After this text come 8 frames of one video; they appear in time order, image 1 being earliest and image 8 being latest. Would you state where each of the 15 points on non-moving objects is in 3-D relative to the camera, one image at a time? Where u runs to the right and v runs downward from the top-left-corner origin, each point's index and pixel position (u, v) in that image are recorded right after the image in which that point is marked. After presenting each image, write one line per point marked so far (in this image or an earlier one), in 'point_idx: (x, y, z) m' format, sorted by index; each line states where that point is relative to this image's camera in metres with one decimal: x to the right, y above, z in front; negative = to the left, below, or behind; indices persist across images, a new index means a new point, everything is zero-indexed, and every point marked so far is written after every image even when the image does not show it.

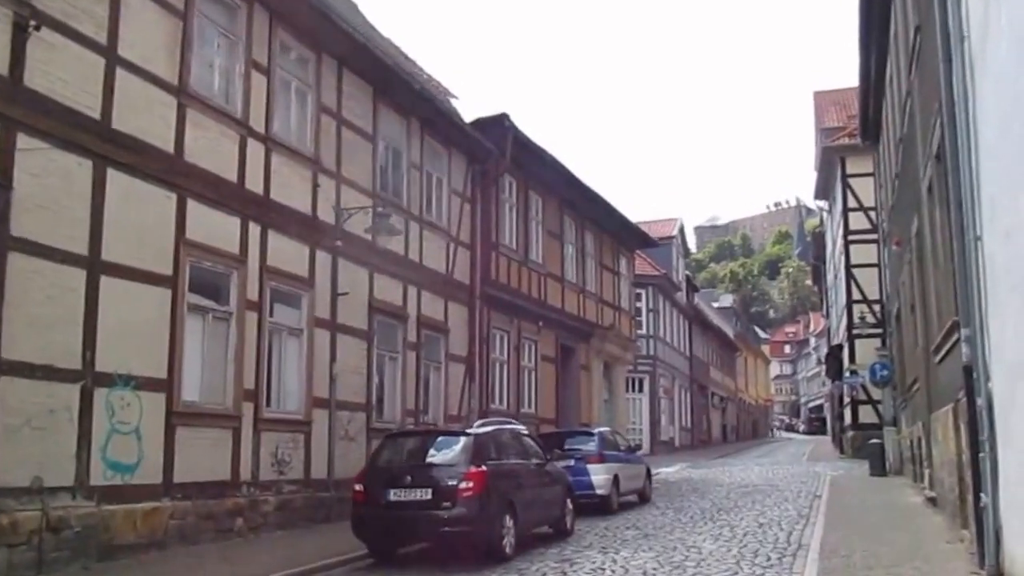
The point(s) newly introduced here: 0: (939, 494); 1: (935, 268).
0: (+6.2, -3.0, +14.9) m
1: (+5.9, +0.3, +14.2) m
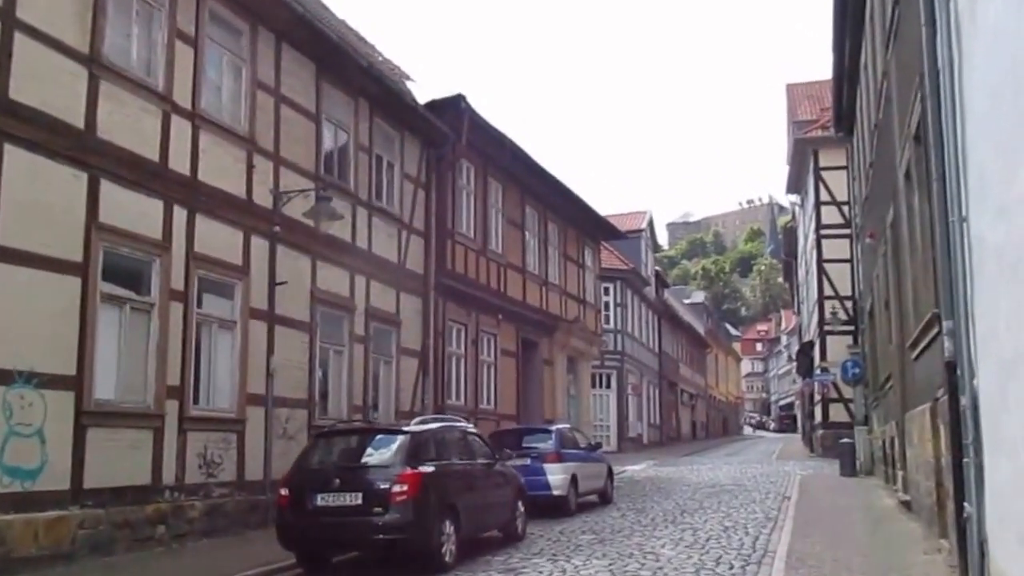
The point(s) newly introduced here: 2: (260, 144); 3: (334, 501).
0: (+5.5, -2.9, +14.2) m
1: (+5.2, +0.4, +13.5) m
2: (-3.3, +1.9, +13.4) m
3: (-1.7, -2.0, +9.6) m
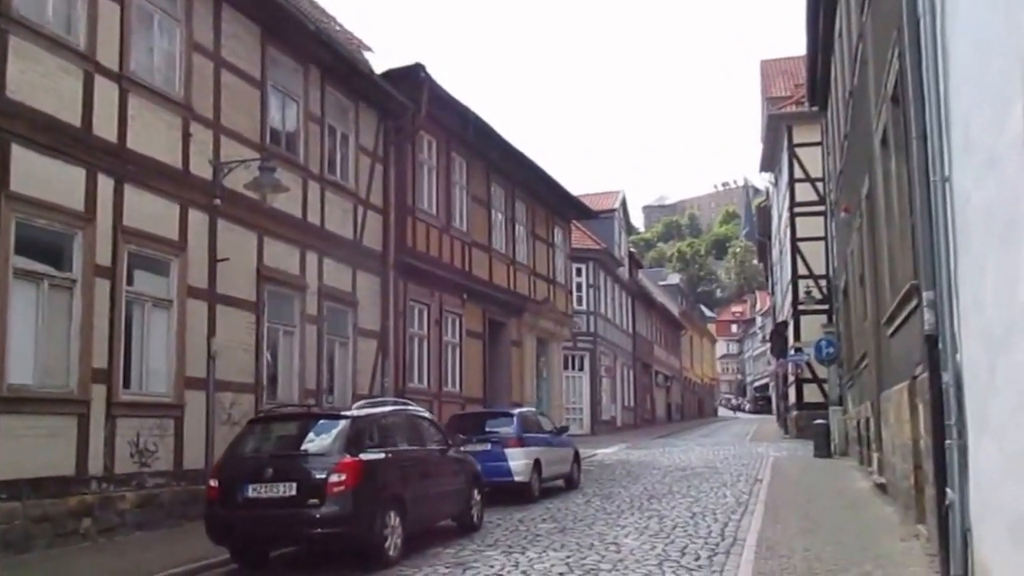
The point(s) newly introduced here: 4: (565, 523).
0: (+5.0, -2.5, +13.6) m
1: (+4.7, +0.8, +12.8) m
2: (-3.9, +2.2, +12.6) m
3: (-2.1, -1.8, +8.8) m
4: (+0.7, -2.9, +12.6) m
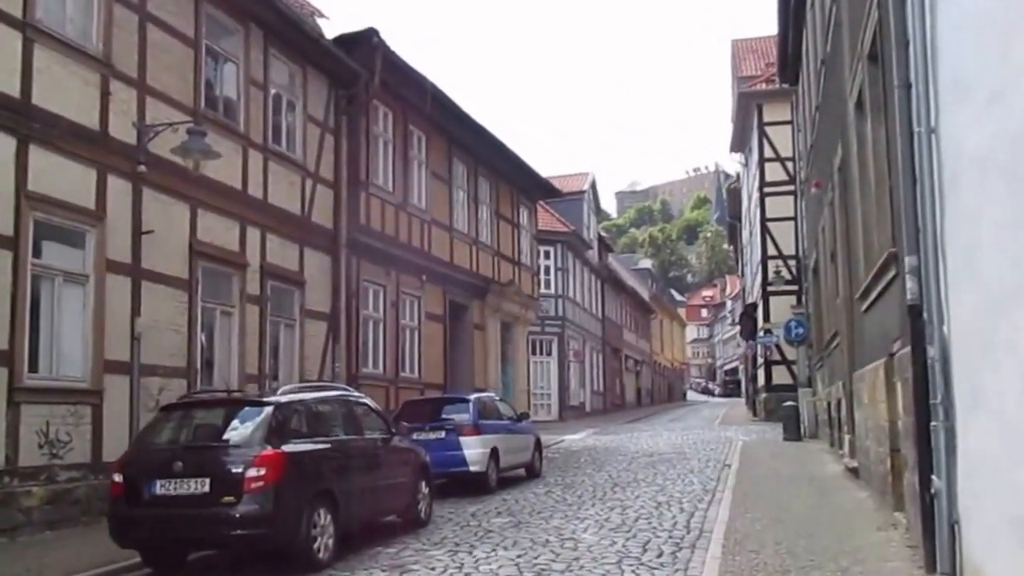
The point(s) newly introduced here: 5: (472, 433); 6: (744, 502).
0: (+4.4, -2.2, +12.8) m
1: (+4.1, +1.1, +12.0) m
2: (-4.4, +2.5, +11.5) m
3: (-2.6, -1.5, +7.9) m
4: (+0.1, -2.6, +11.7) m
5: (-0.6, -2.0, +14.2) m
6: (+2.9, -2.7, +12.7) m
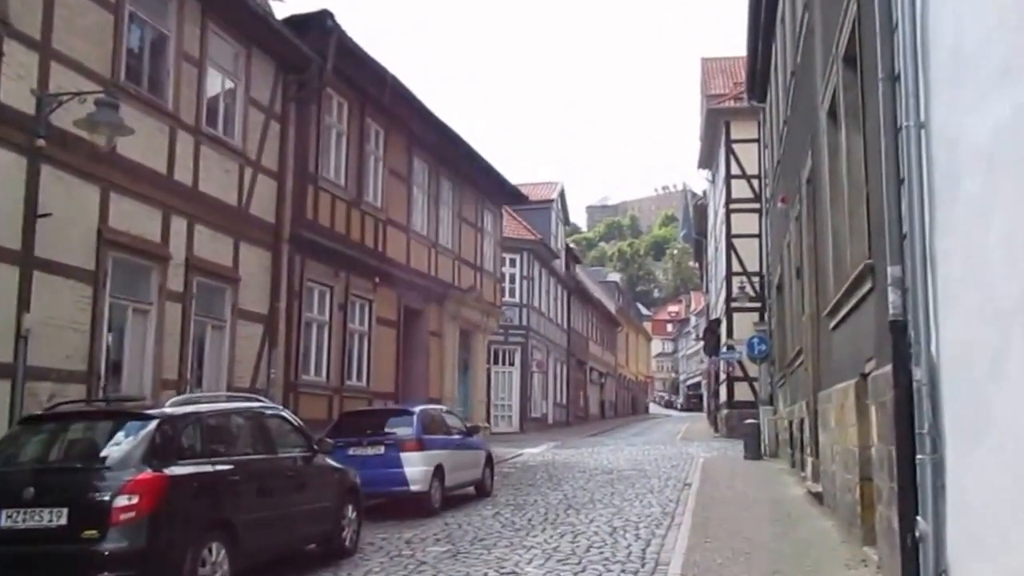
0: (+3.7, -2.4, +11.9) m
1: (+3.5, +0.9, +11.0) m
2: (-4.9, +2.5, +10.3) m
3: (-3.1, -1.5, +6.7) m
4: (-0.5, -2.7, +10.7) m
5: (-1.3, -2.0, +13.1) m
6: (+2.2, -2.8, +11.7) m
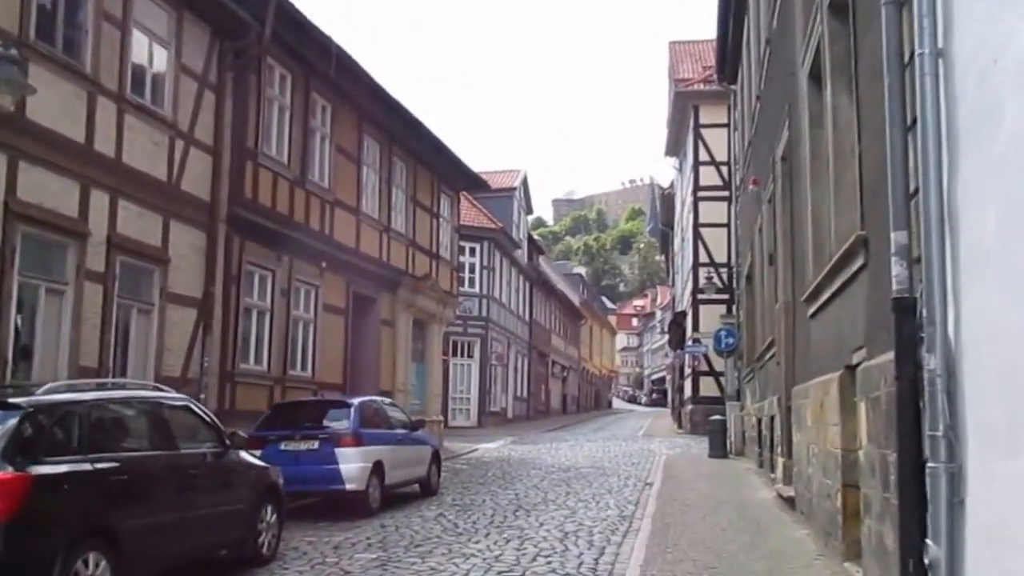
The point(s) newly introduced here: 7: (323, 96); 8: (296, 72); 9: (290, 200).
0: (+3.1, -2.2, +11.0) m
1: (+3.0, +1.1, +10.1) m
2: (-5.4, +2.8, +9.0) m
3: (-3.5, -1.3, +5.5) m
4: (-1.1, -2.5, +9.6) m
5: (-1.9, -1.8, +11.9) m
6: (+1.6, -2.6, +10.7) m
7: (-3.6, +3.6, +19.4) m
8: (-3.8, +3.8, +18.1) m
9: (-3.9, +1.5, +17.8) m
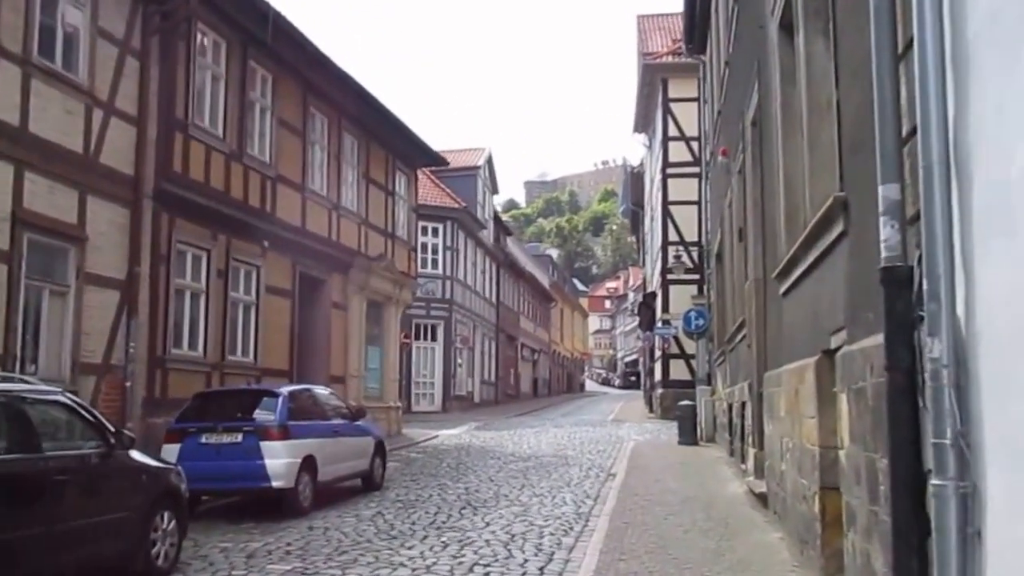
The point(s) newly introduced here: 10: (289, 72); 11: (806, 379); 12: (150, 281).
0: (+2.6, -2.0, +9.9) m
1: (+2.4, +1.3, +9.0) m
2: (-6.0, +3.0, +7.7) m
3: (-3.9, -1.2, +4.3) m
4: (-1.6, -2.3, +8.5) m
5: (-2.5, -1.6, +10.8) m
6: (+1.0, -2.4, +9.7) m
7: (-4.4, +4.0, +18.1) m
8: (-4.6, +4.2, +16.8) m
9: (-4.7, +1.8, +16.6) m
10: (-4.1, +4.1, +19.1) m
11: (+2.1, -0.7, +7.3) m
12: (-5.1, +0.1, +14.4) m
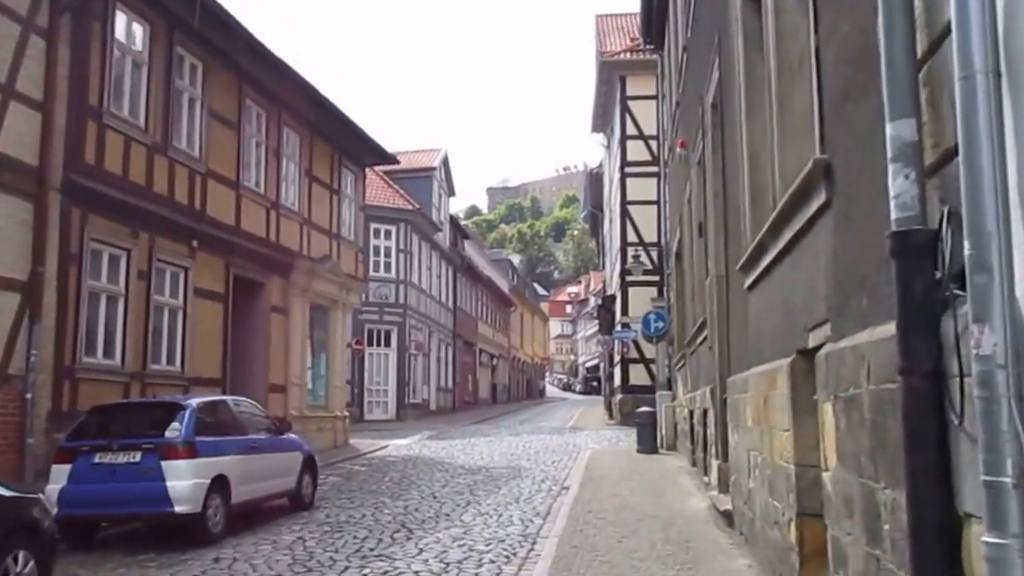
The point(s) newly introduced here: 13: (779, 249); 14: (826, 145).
0: (+2.0, -1.9, +8.9) m
1: (+1.9, +1.3, +7.9) m
2: (-6.5, +3.0, +6.4) m
3: (-4.3, -1.1, +3.0) m
4: (-2.1, -2.2, +7.2) m
5: (-3.1, -1.6, +9.5) m
6: (+0.5, -2.3, +8.5) m
7: (-5.3, +3.9, +16.8) m
8: (-5.5, +4.1, +15.5) m
9: (-5.5, +1.8, +15.3) m
10: (-5.1, +4.0, +17.8) m
11: (+1.6, -0.6, +6.2) m
12: (-5.8, +0.1, +13.0) m
13: (+1.7, +0.2, +6.2) m
14: (+1.5, +0.7, +4.8) m
